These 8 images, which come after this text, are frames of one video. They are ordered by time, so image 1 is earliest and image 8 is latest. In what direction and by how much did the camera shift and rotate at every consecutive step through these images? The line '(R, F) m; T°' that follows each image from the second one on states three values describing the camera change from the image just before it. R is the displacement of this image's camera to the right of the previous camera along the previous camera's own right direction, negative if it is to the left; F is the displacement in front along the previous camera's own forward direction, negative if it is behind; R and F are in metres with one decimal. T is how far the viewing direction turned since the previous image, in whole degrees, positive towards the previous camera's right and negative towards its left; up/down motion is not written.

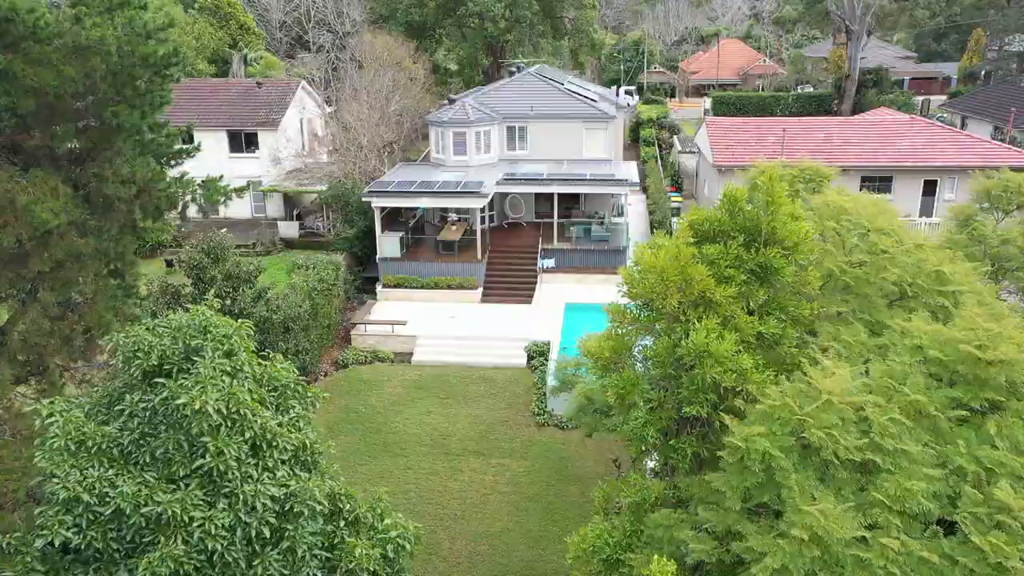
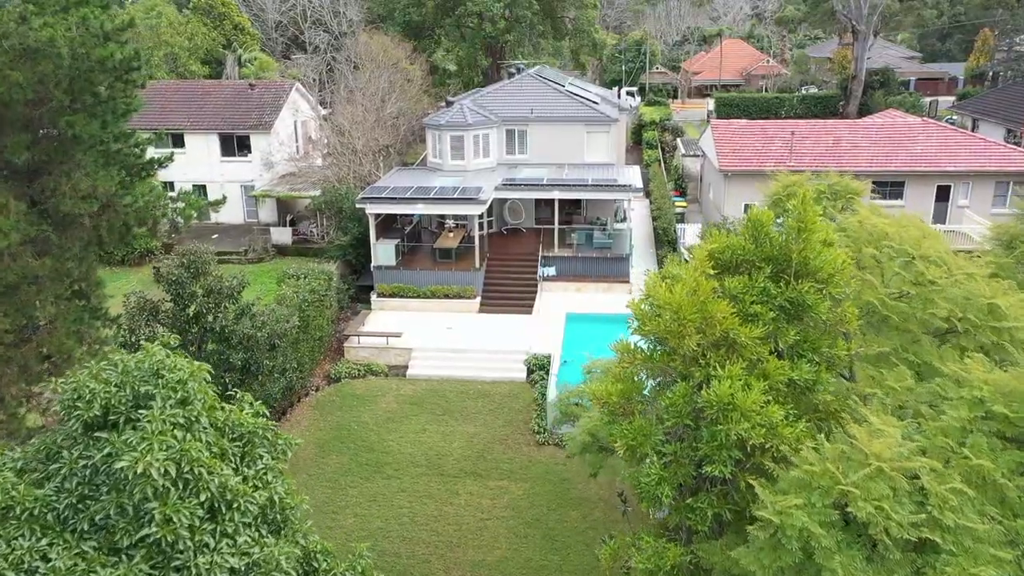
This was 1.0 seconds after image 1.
(0.0, +0.9) m; 0°
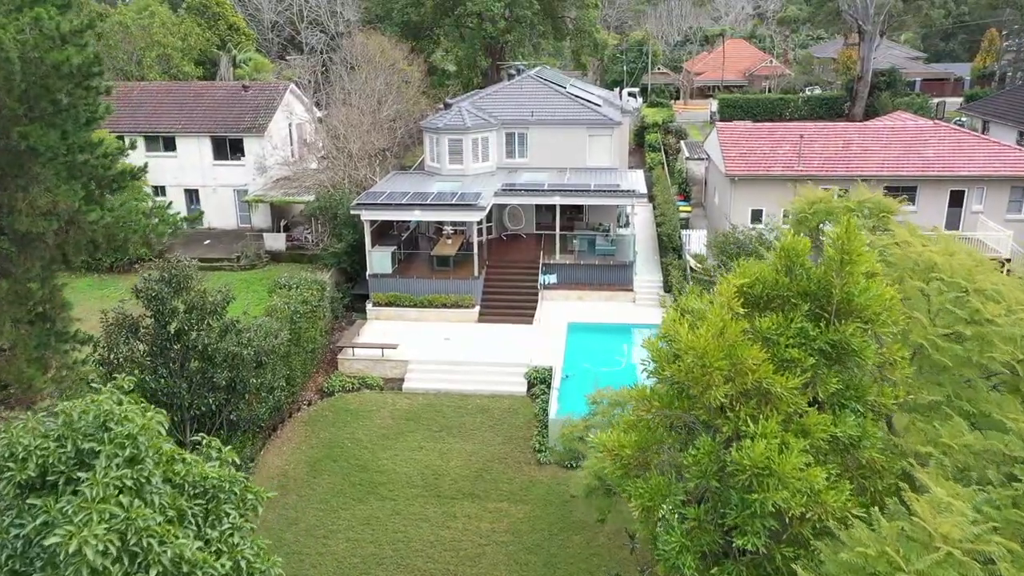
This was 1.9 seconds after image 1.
(0.0, +0.8) m; 0°
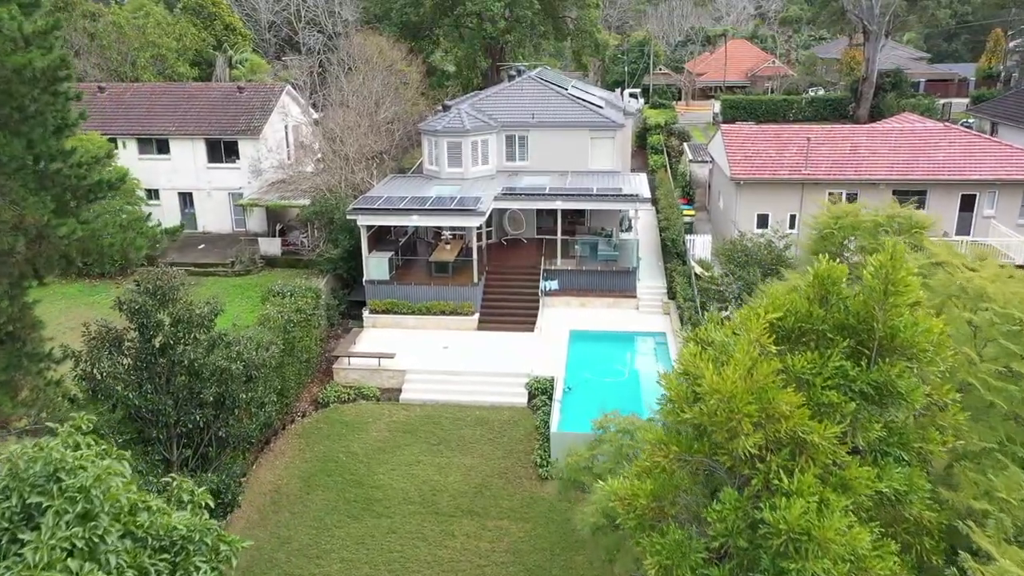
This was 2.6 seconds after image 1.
(0.0, +0.6) m; 0°
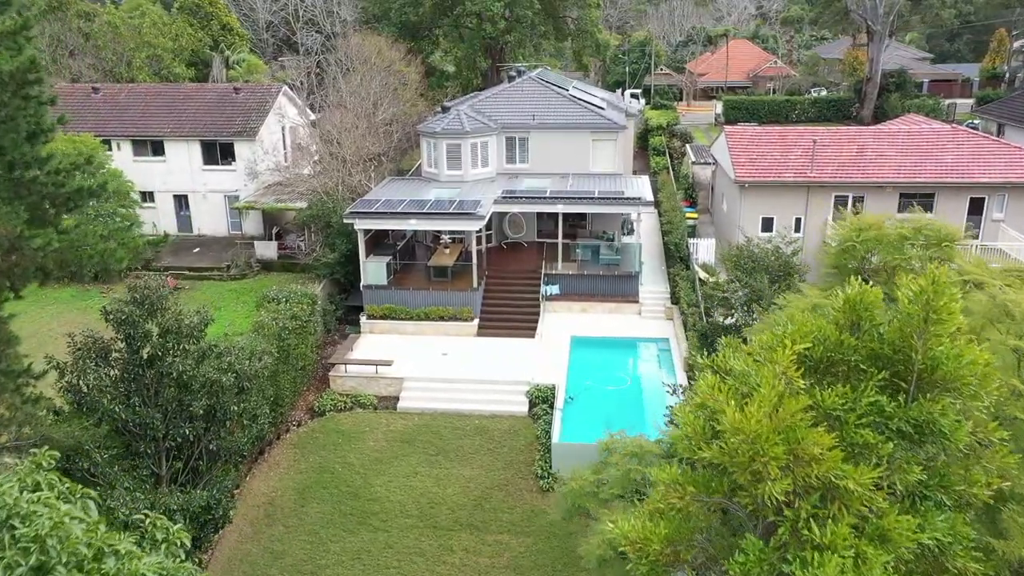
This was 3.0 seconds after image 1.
(0.0, +0.5) m; 0°
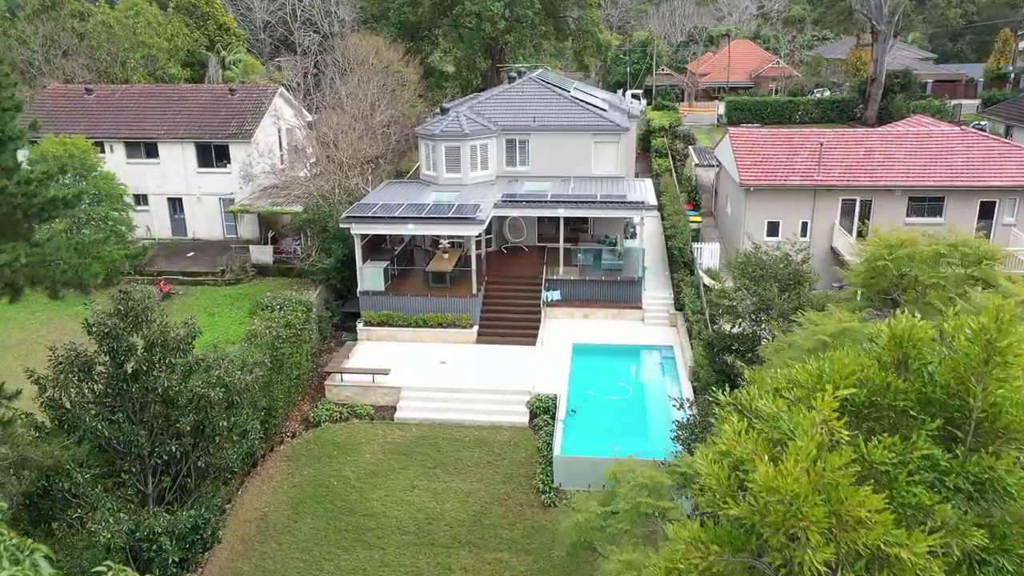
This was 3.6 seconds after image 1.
(0.0, +0.5) m; 0°
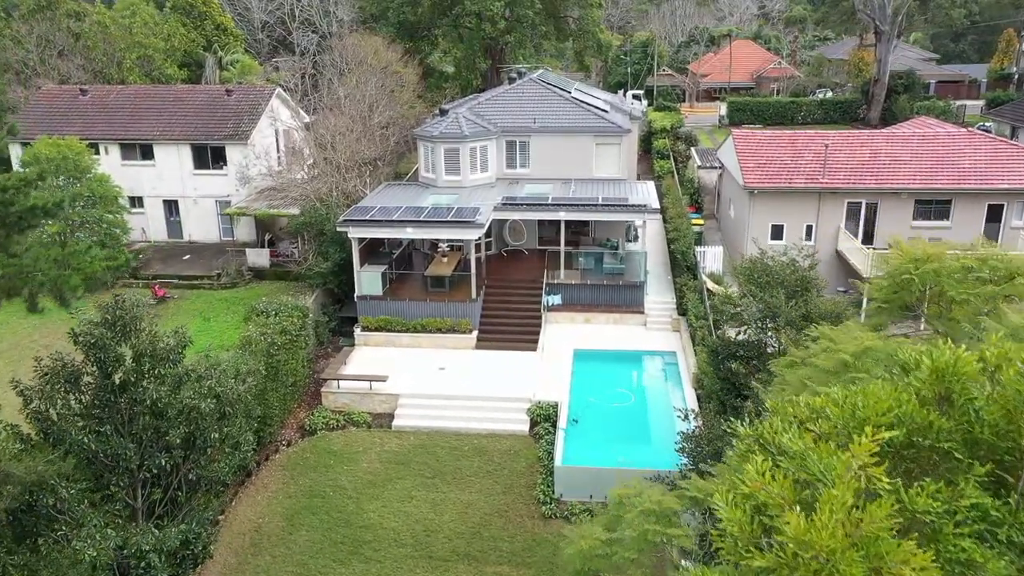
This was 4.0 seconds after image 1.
(0.0, +0.4) m; 0°
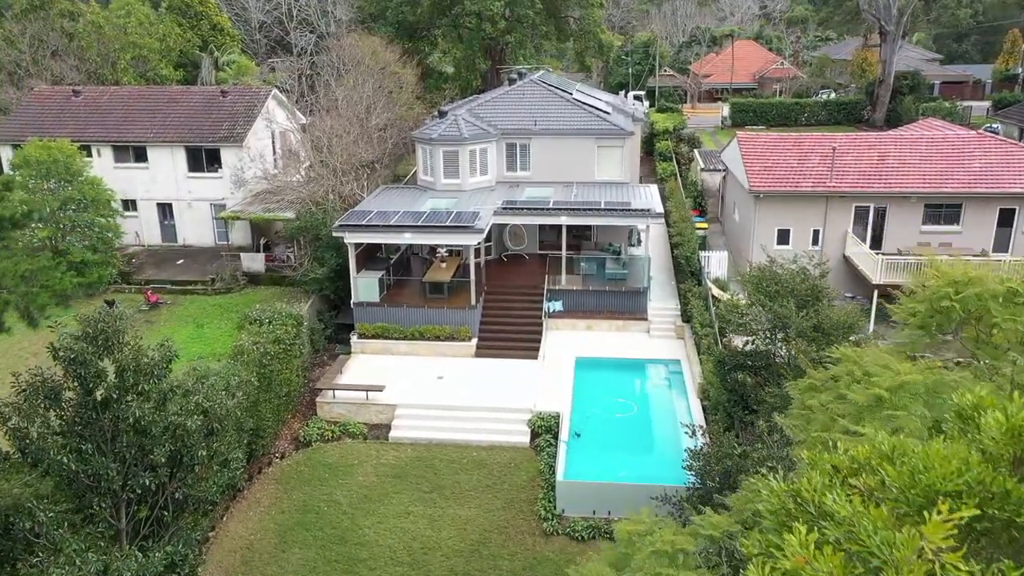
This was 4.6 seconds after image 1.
(0.0, +0.5) m; 0°
